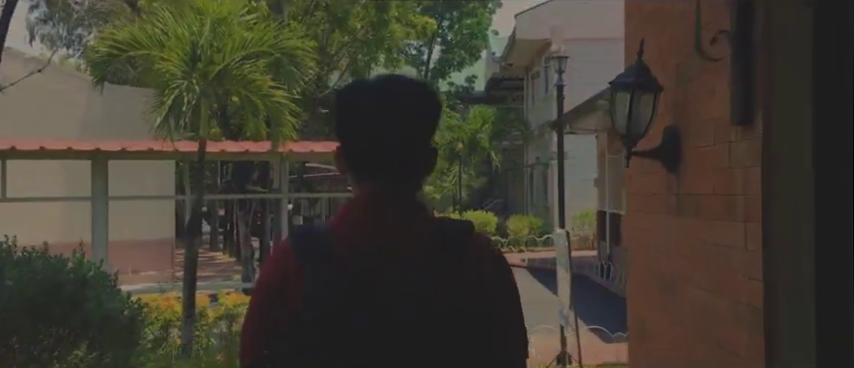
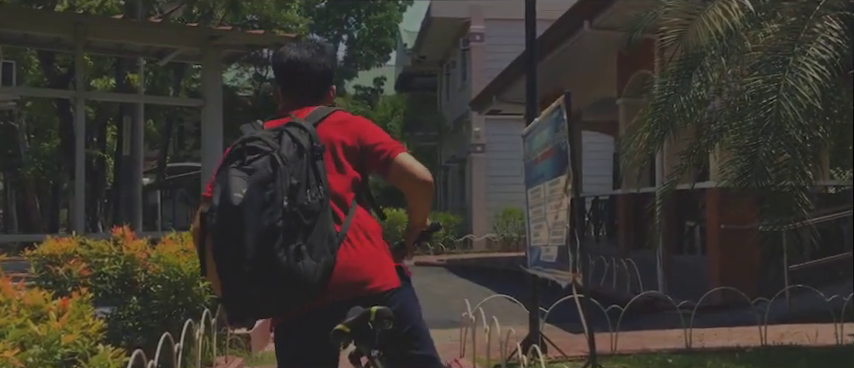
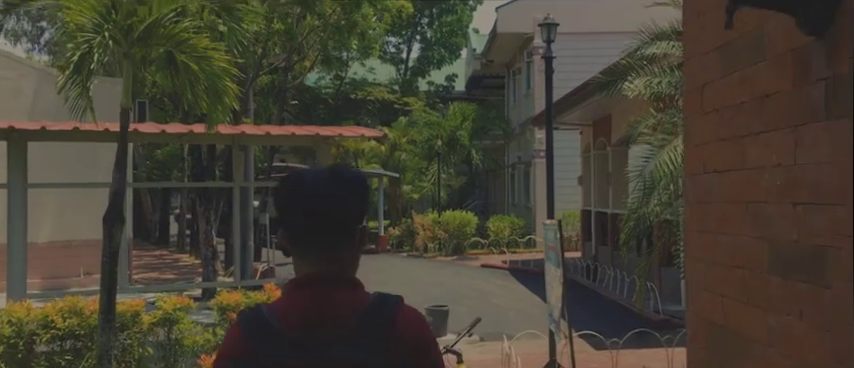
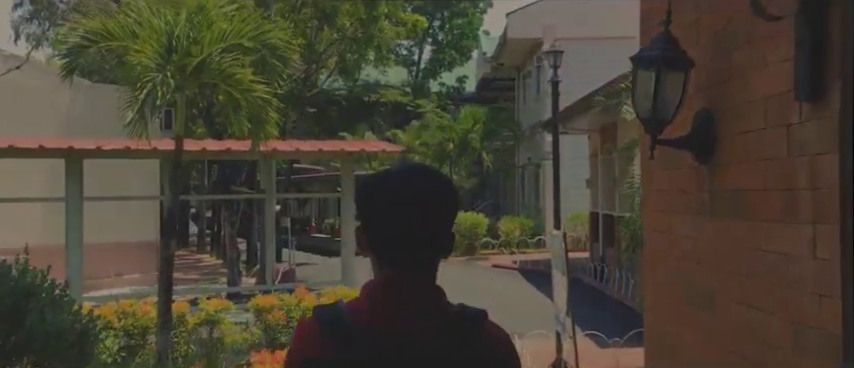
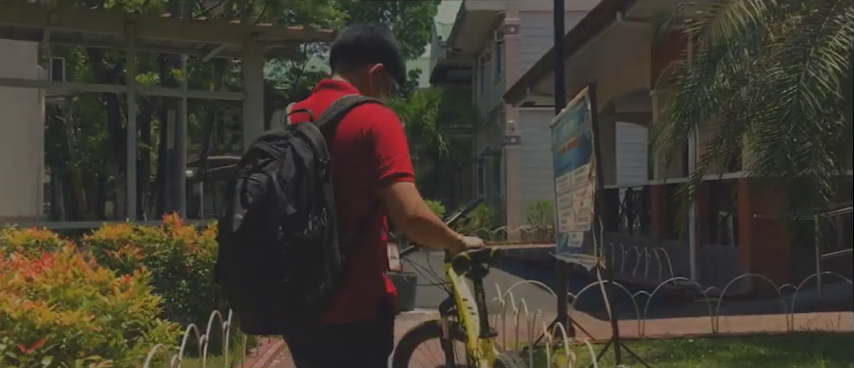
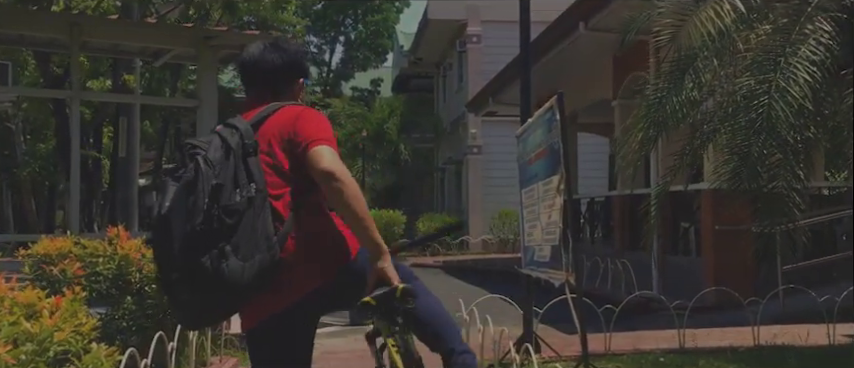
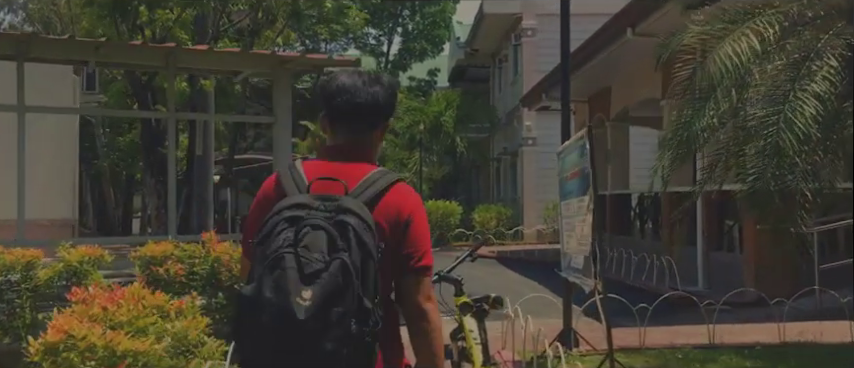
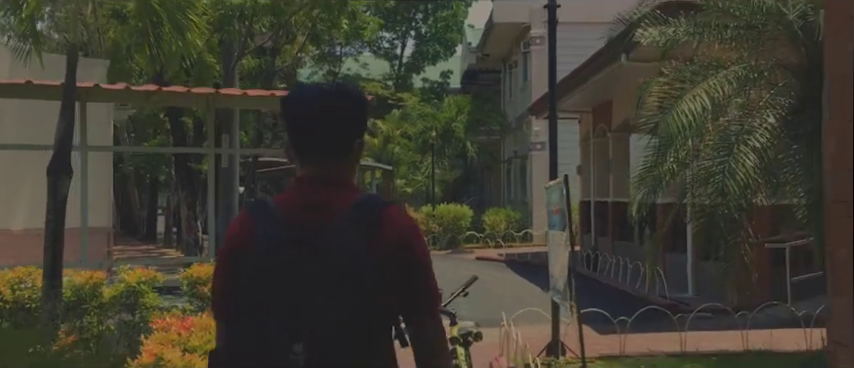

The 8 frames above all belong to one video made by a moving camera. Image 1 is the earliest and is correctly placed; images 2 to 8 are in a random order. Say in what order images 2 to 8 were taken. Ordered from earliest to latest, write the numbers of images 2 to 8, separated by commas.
4, 3, 8, 7, 5, 6, 2
